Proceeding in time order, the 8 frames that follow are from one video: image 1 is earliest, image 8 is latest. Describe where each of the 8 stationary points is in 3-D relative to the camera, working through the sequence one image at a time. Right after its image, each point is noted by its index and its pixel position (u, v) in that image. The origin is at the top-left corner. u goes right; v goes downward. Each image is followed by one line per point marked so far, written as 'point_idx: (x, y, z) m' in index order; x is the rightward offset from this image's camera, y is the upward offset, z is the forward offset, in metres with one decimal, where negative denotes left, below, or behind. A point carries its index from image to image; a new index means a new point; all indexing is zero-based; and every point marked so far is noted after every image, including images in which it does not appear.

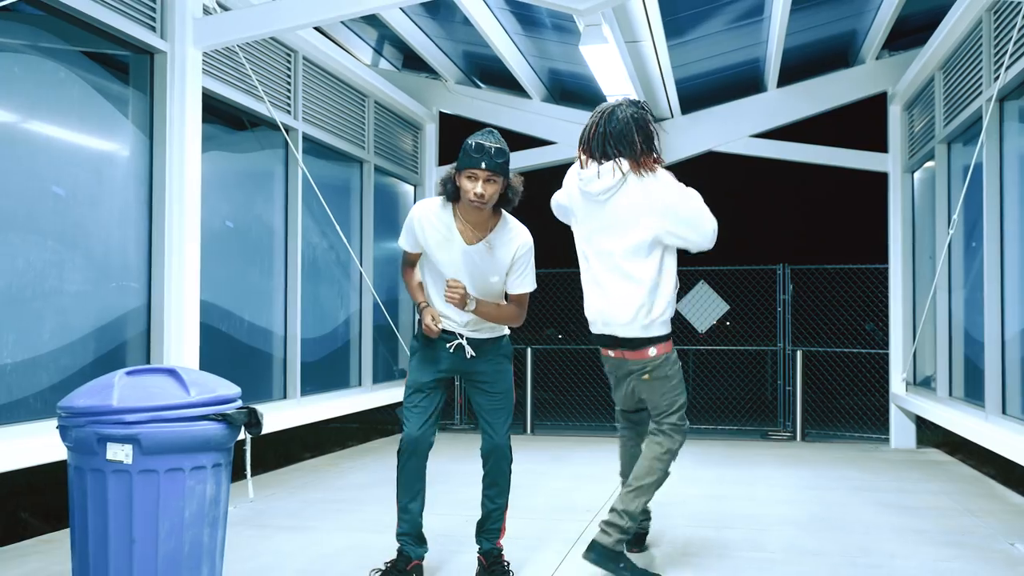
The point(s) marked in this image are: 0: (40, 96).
0: (-1.9, +0.8, +4.0) m
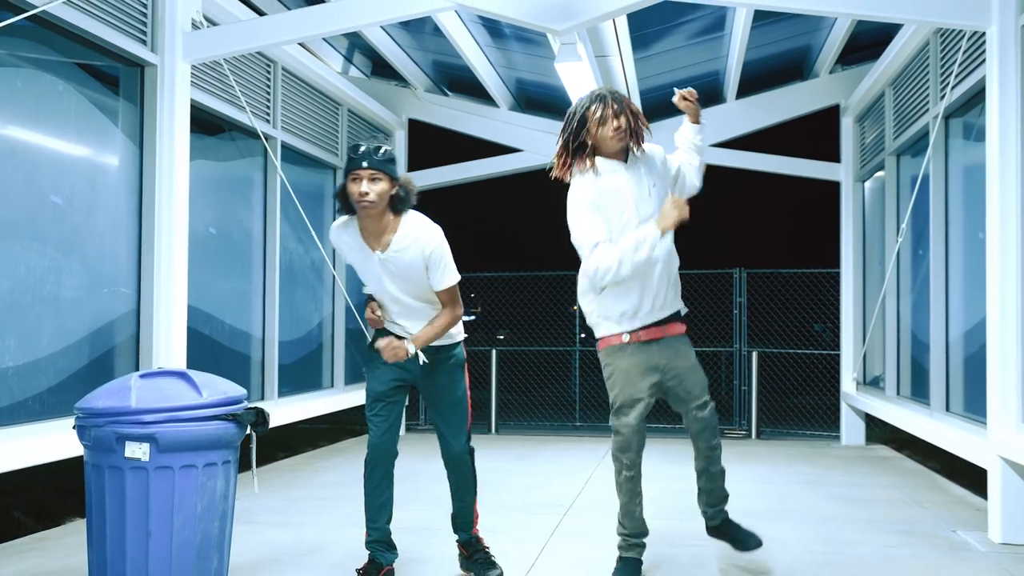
0: (-2.0, +0.7, +4.2) m
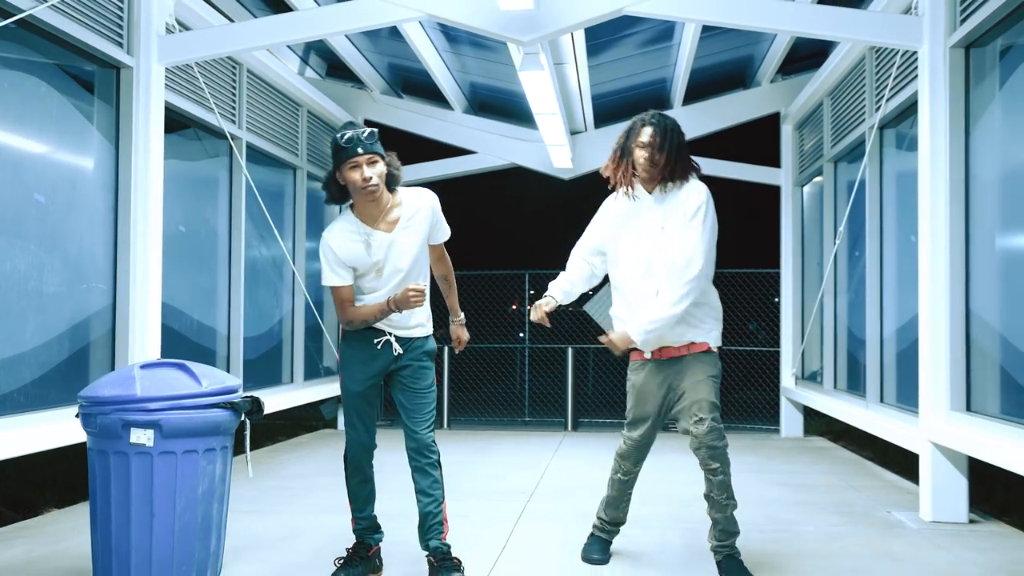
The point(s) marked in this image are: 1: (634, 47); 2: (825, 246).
0: (-2.1, +0.8, +4.3) m
1: (+0.9, +1.8, +7.3) m
2: (+2.5, +0.3, +7.8) m
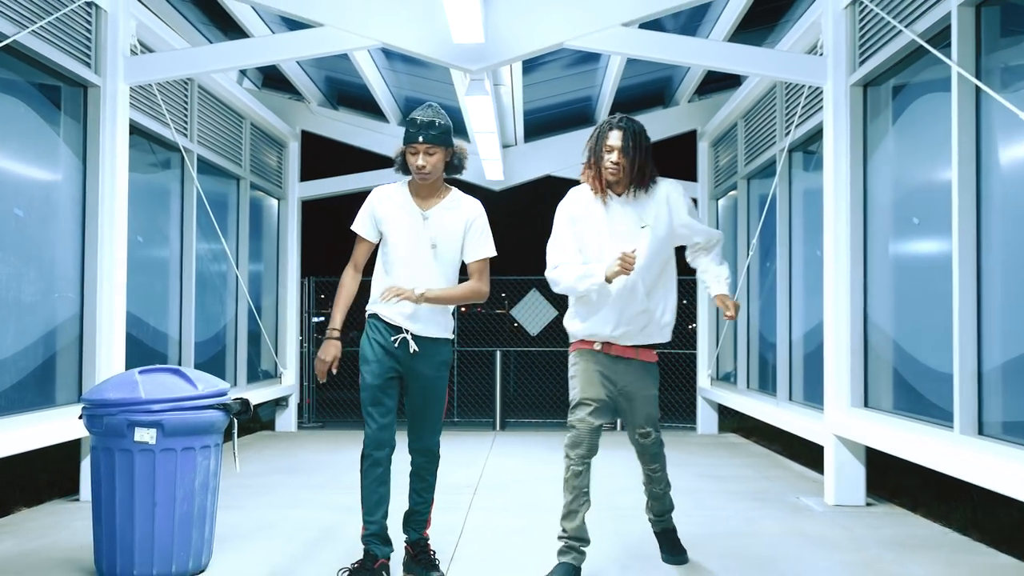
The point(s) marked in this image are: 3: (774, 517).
0: (-2.3, +0.7, +4.5) m
1: (+0.4, +1.7, +7.7) m
2: (+1.9, +0.3, +8.4) m
3: (+1.3, -1.1, +4.9) m
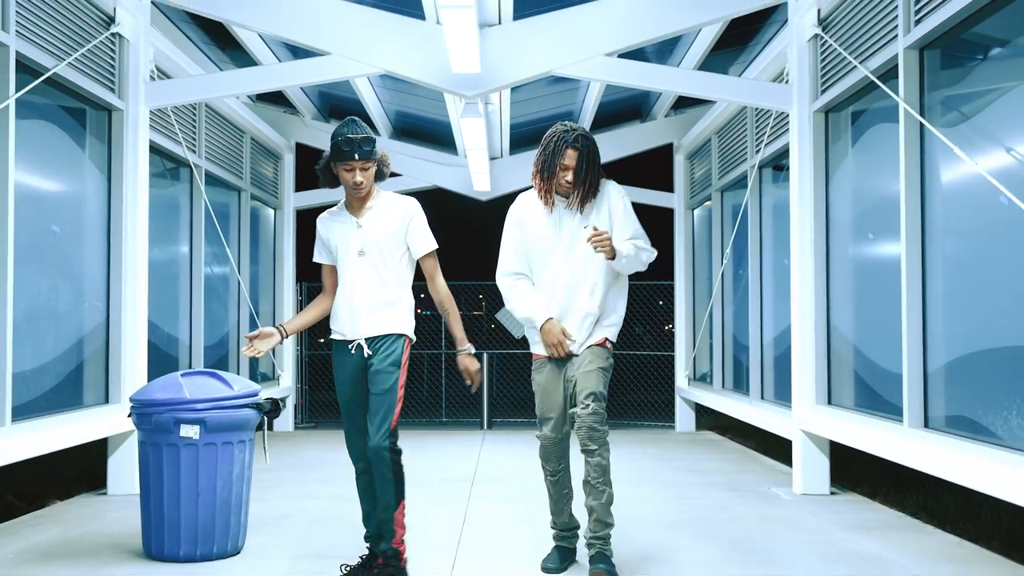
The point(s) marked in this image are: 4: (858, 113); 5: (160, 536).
0: (-2.3, +0.7, +4.9) m
1: (+0.3, +1.7, +8.2) m
2: (+1.8, +0.2, +8.9) m
3: (+1.3, -1.2, +5.4) m
4: (+1.9, +0.9, +5.3) m
5: (-1.4, -1.0, +3.8) m
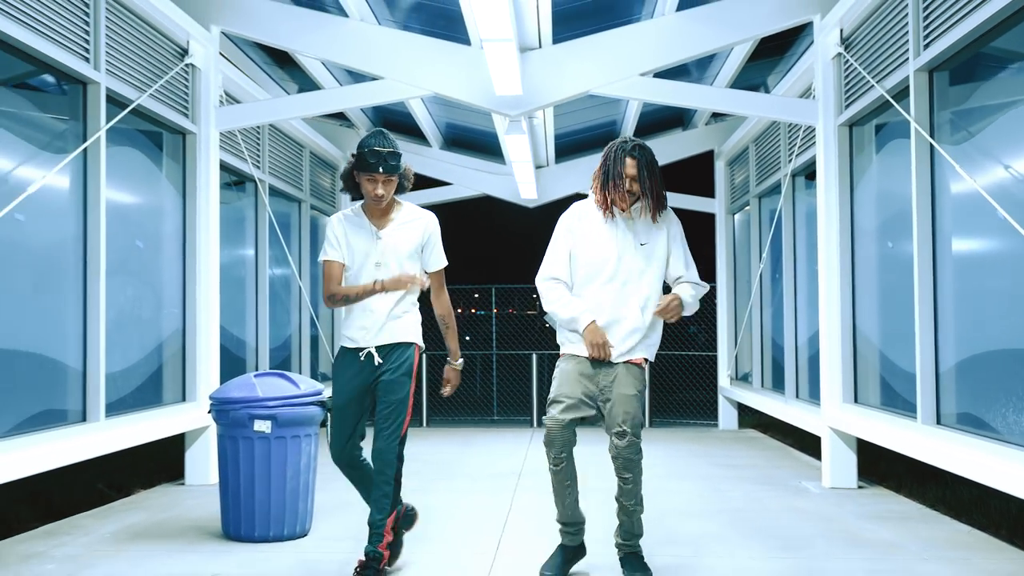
0: (-2.1, +0.6, +5.4) m
1: (+0.7, +1.6, +8.6) m
2: (+2.3, +0.2, +9.2) m
3: (+1.5, -1.2, +5.7) m
4: (+2.1, +0.9, +5.6) m
5: (-1.2, -1.0, +4.3) m
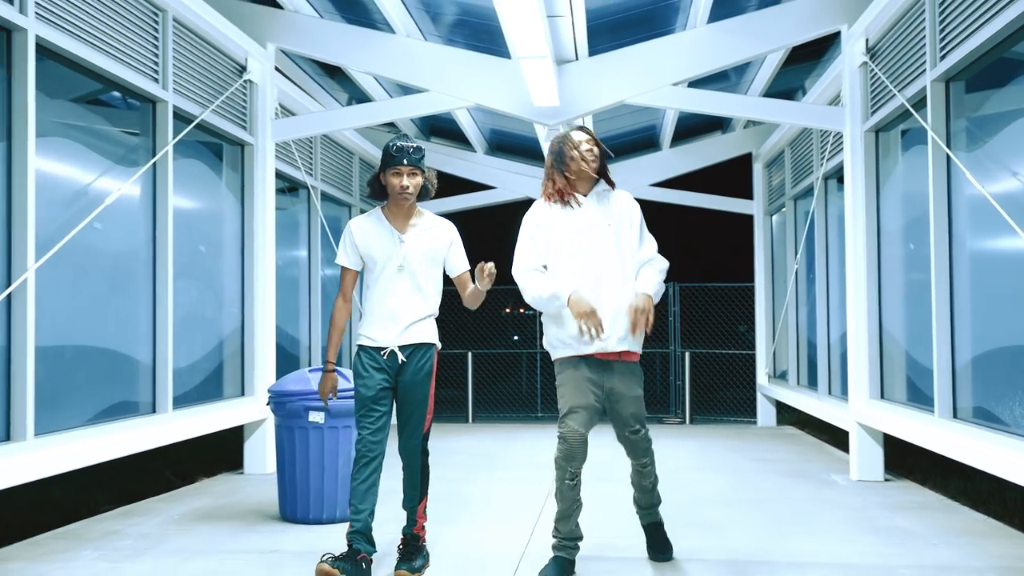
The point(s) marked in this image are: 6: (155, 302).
0: (-1.9, +0.6, +5.8) m
1: (+1.0, +1.6, +8.9) m
2: (+2.7, +0.2, +9.4) m
3: (+1.8, -1.2, +6.0) m
4: (+2.3, +0.9, +5.8) m
5: (-1.0, -1.0, +4.7) m
6: (-1.9, -0.1, +5.3) m
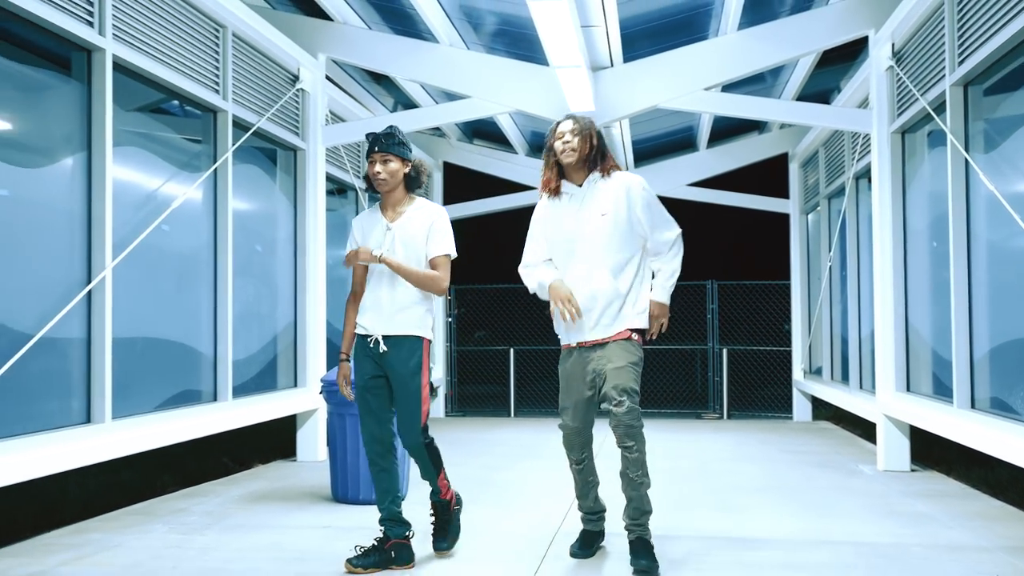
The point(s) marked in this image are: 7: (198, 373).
0: (-1.7, +0.6, +6.2) m
1: (+1.4, +1.7, +9.1) m
2: (+3.0, +0.2, +9.6) m
3: (+2.0, -1.2, +6.2) m
4: (+2.5, +0.9, +6.0) m
5: (-0.9, -1.0, +5.0) m
6: (-1.7, -0.1, +5.7) m
7: (-1.8, -0.5, +5.6) m
